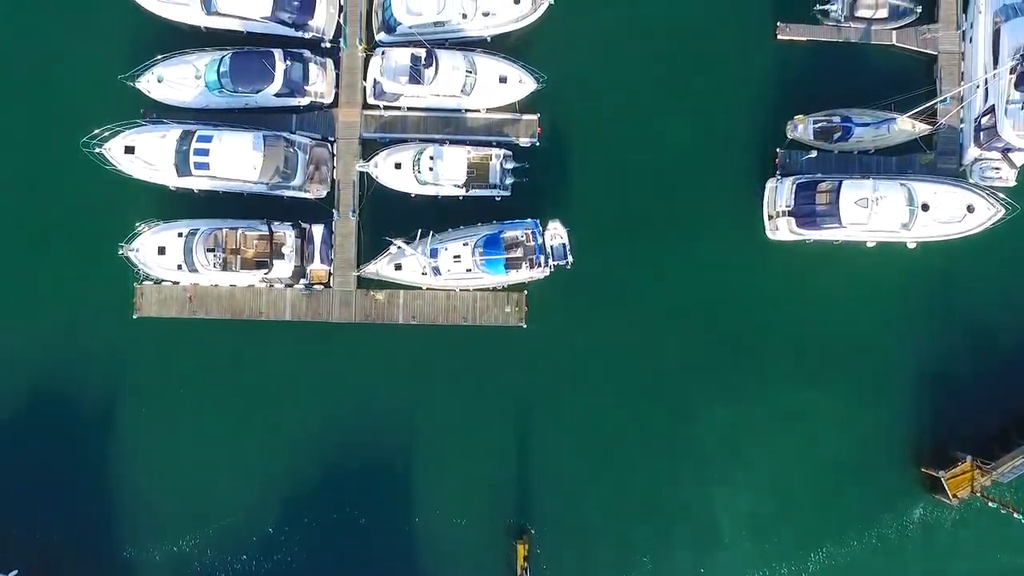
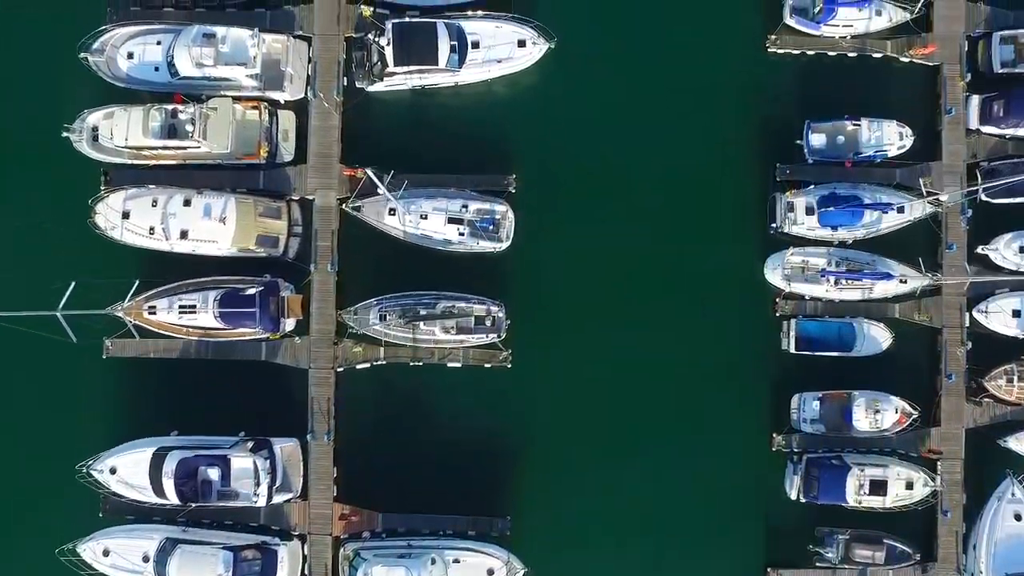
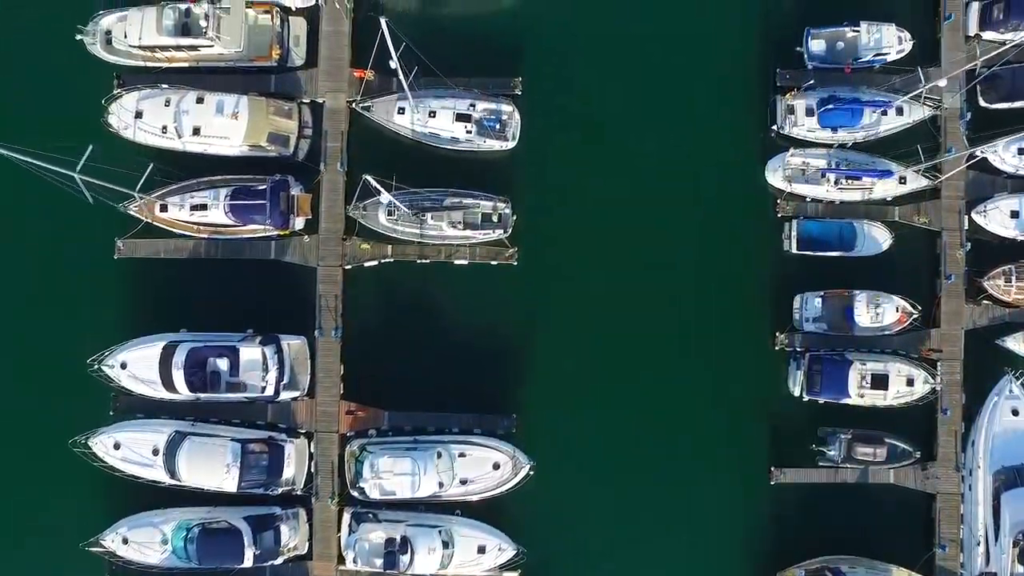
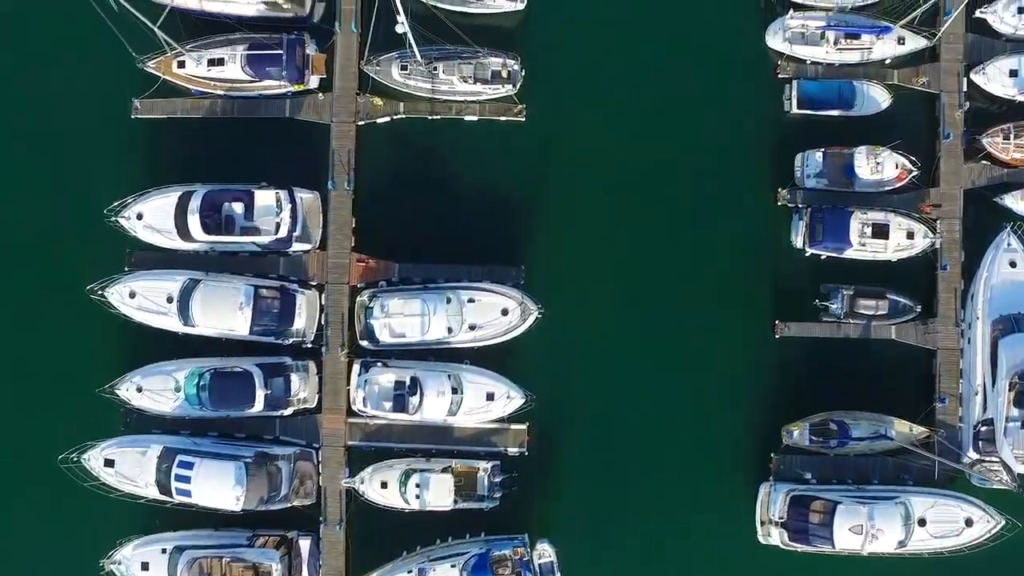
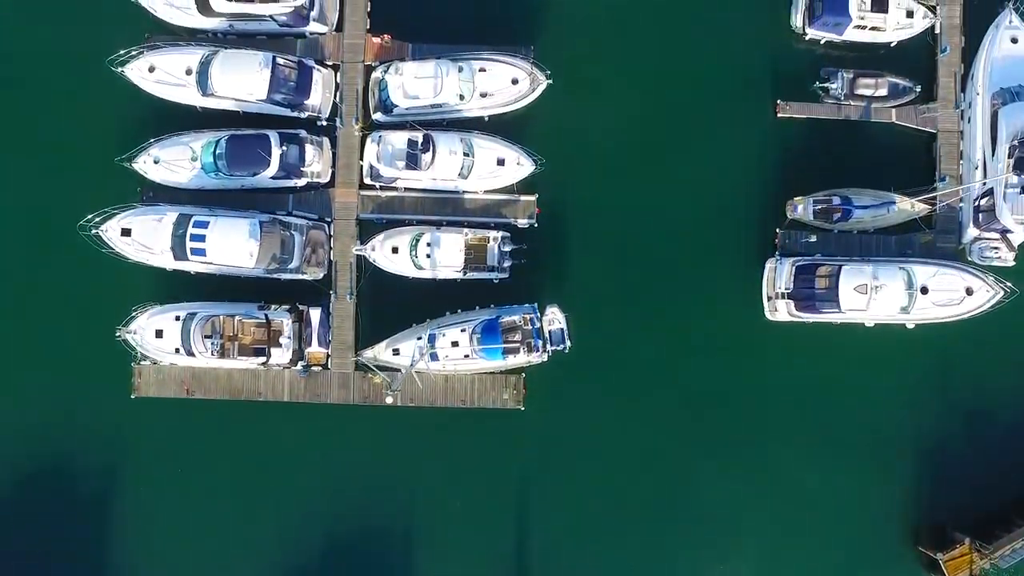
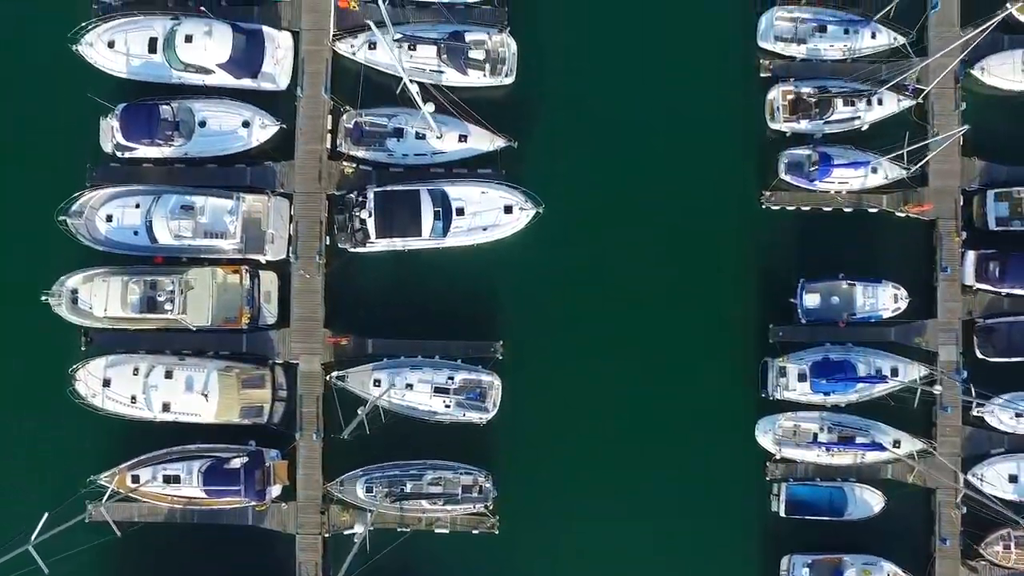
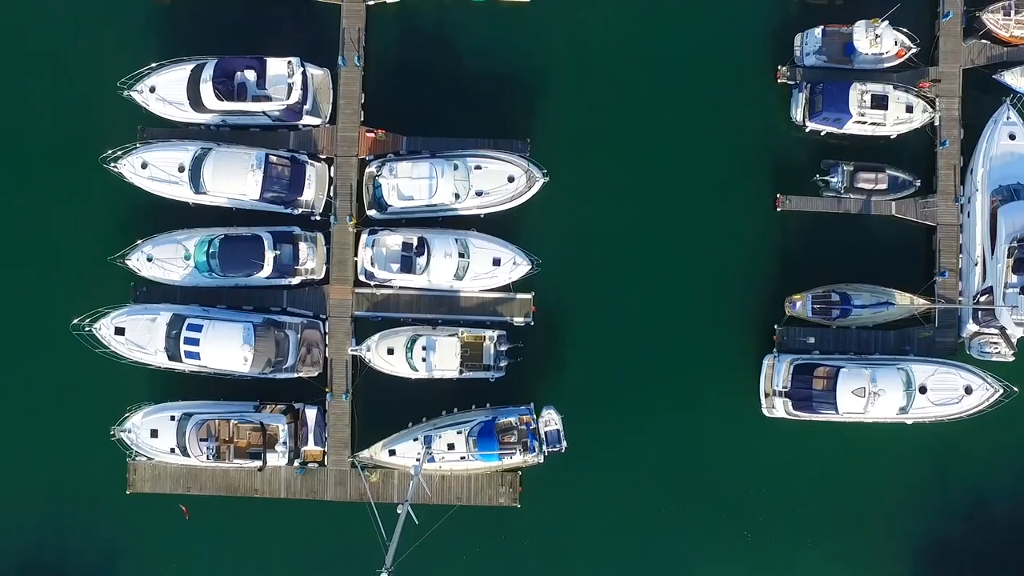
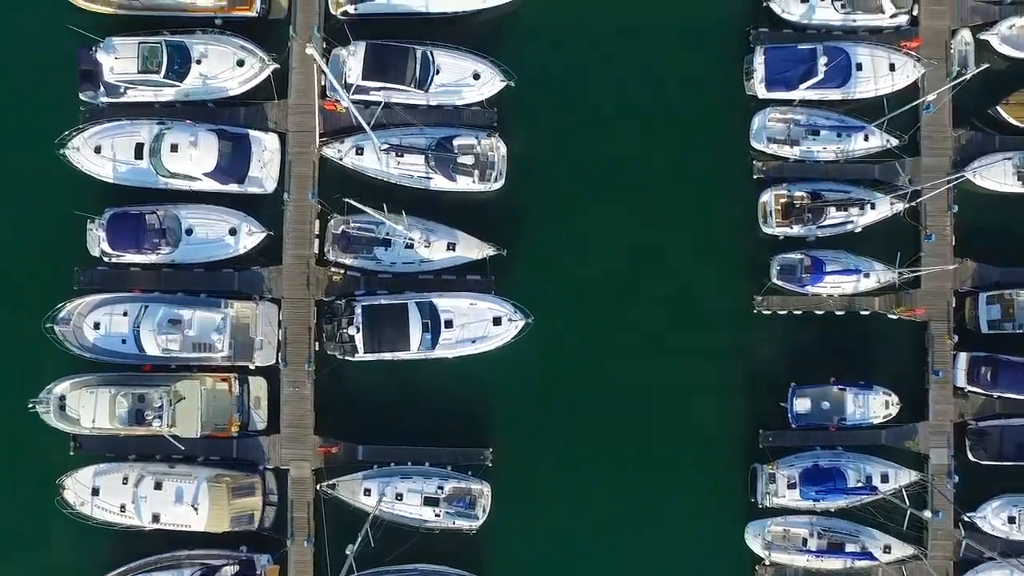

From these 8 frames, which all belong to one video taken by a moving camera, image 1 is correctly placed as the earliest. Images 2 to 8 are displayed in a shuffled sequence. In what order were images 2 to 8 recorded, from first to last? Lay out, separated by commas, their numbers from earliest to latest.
5, 7, 4, 3, 2, 6, 8
